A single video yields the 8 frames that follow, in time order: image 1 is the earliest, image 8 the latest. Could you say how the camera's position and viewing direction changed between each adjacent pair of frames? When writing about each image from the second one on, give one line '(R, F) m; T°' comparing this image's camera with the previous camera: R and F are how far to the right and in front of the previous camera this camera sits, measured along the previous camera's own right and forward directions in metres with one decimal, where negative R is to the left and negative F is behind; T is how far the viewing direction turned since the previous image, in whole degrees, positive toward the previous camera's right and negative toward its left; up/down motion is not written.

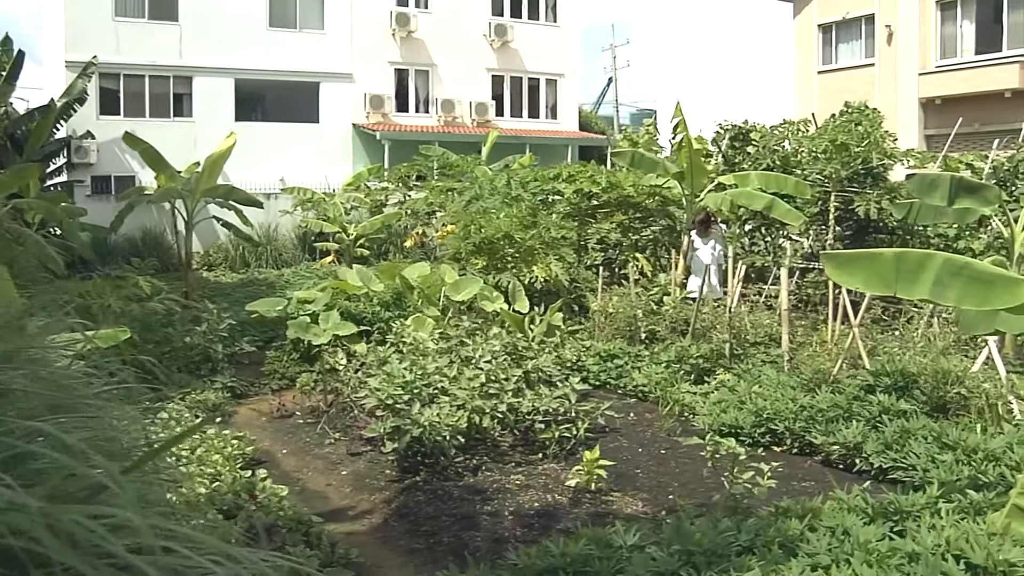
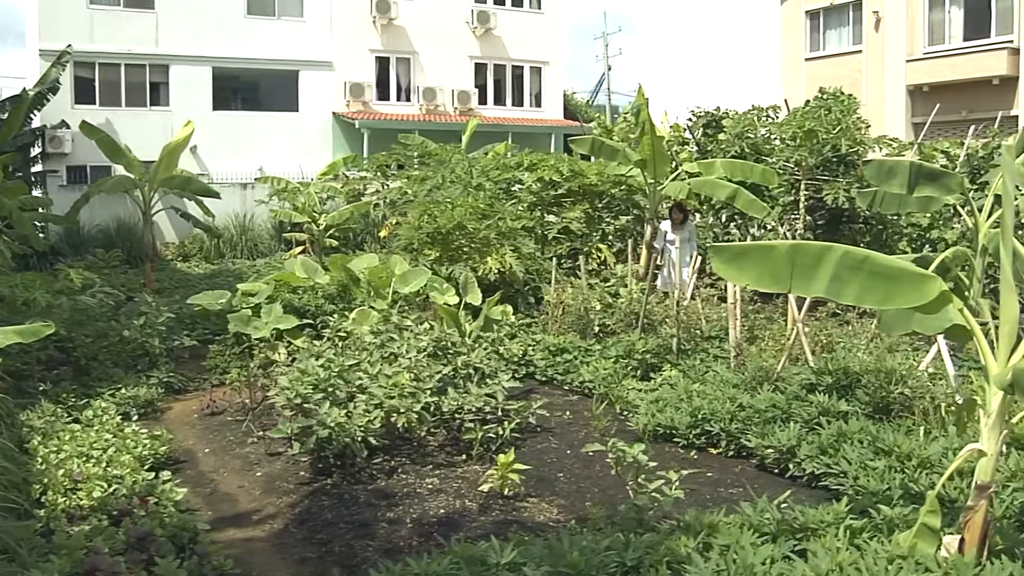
(+0.8, +0.4) m; -1°
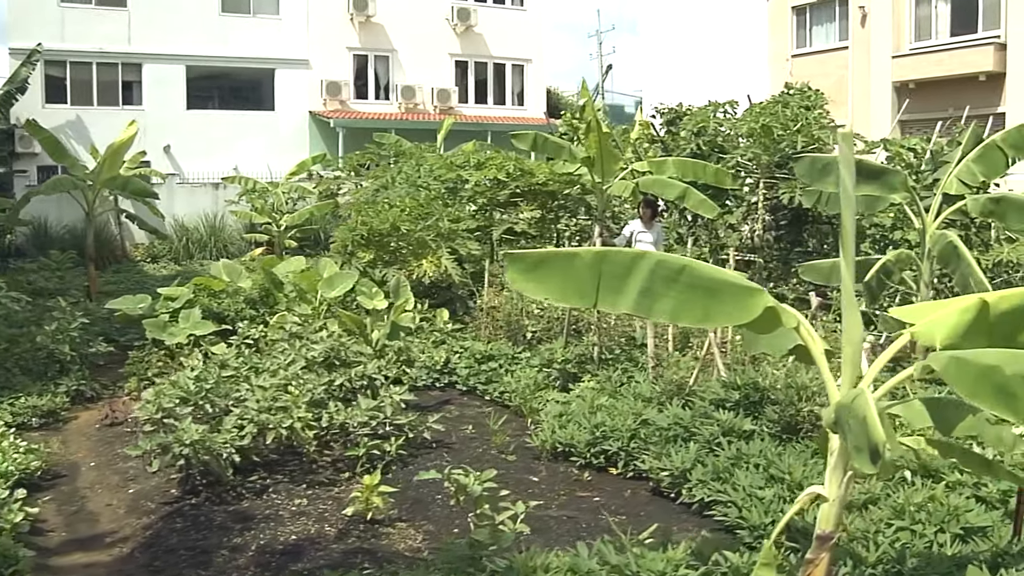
(+1.2, +0.5) m; -1°
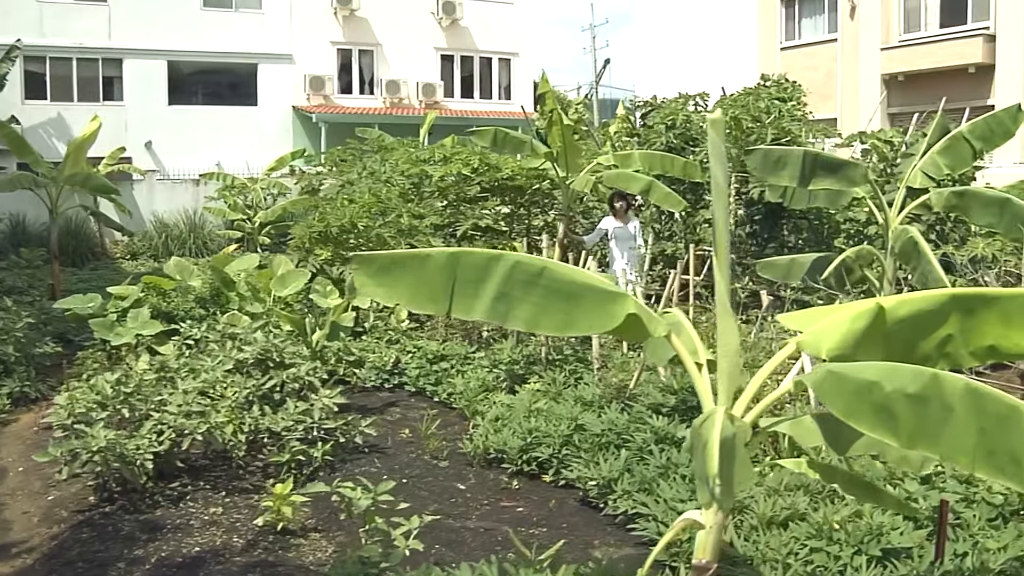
(+0.7, +0.3) m; -1°
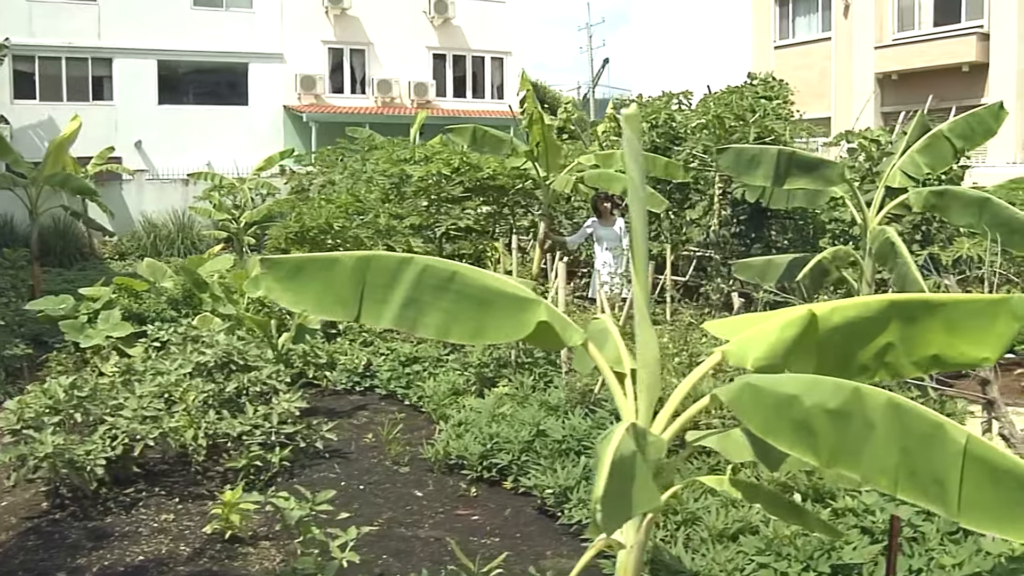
(+0.4, +0.1) m; 0°
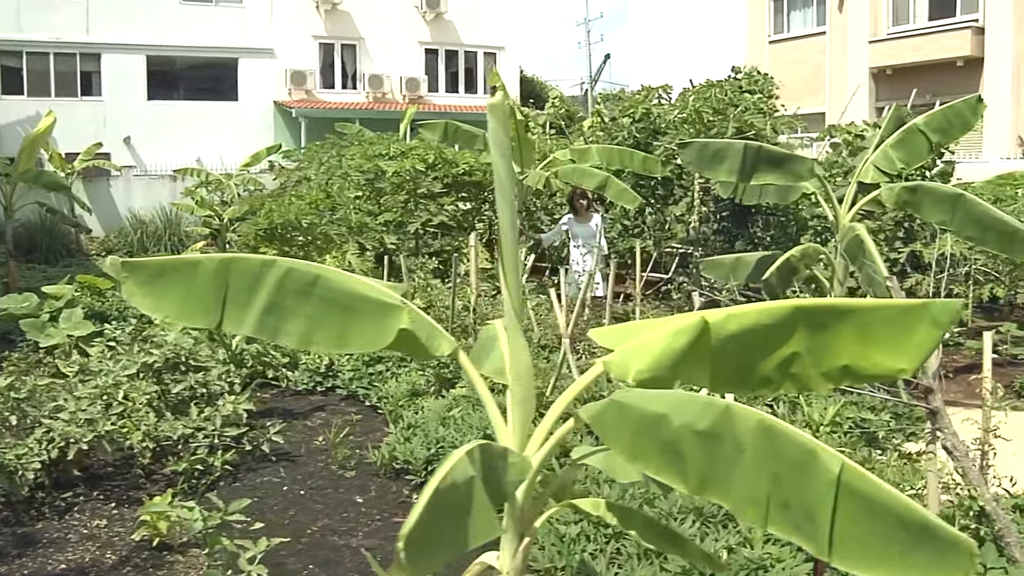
(+0.5, +0.2) m; -1°
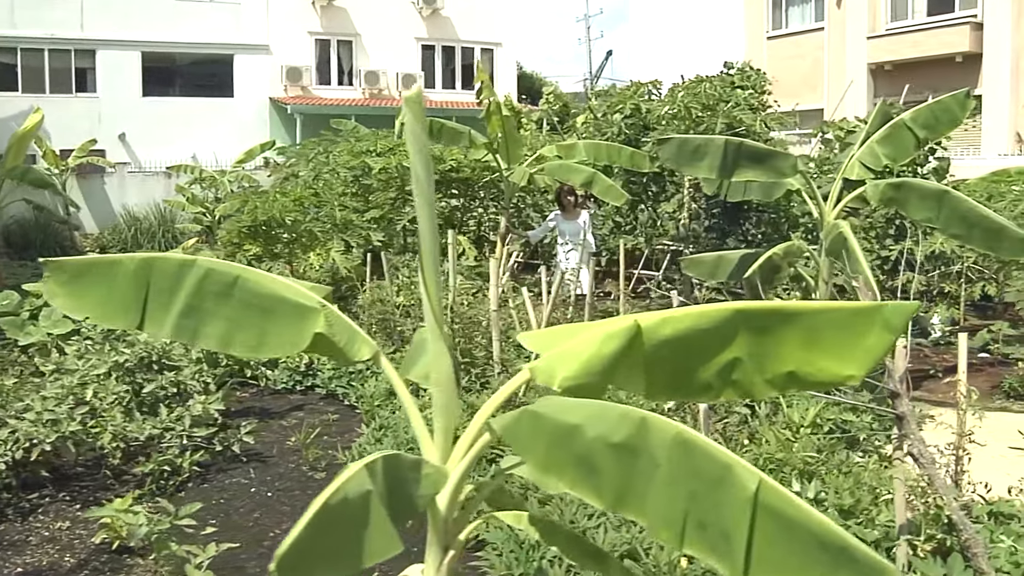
(+0.3, +0.1) m; 0°
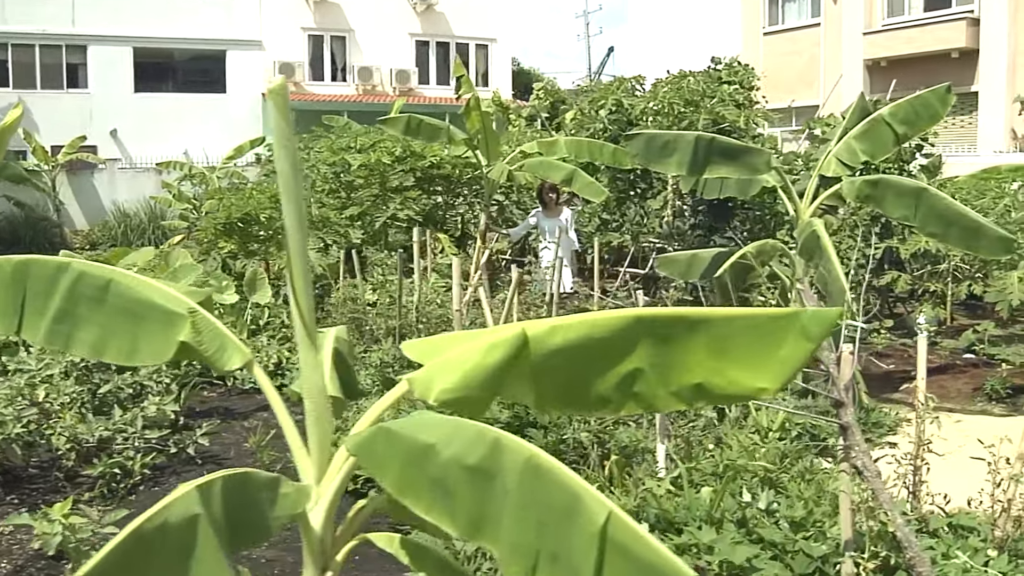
(+0.4, +0.2) m; 0°
